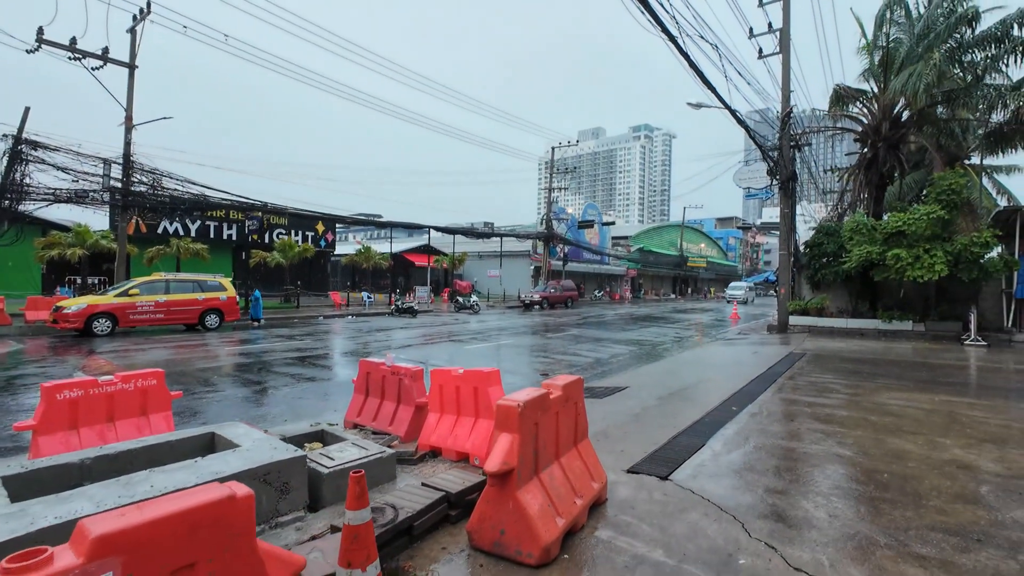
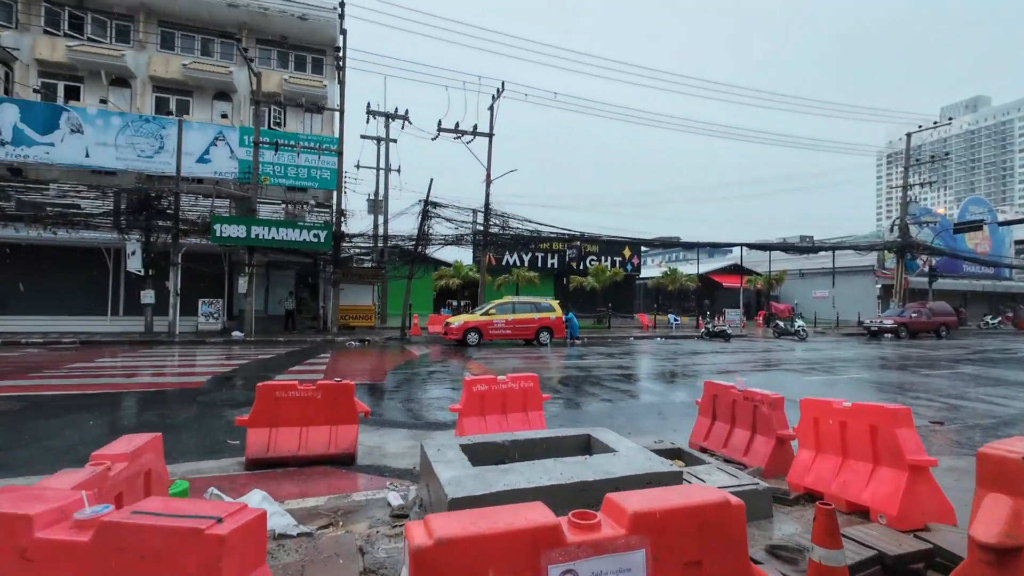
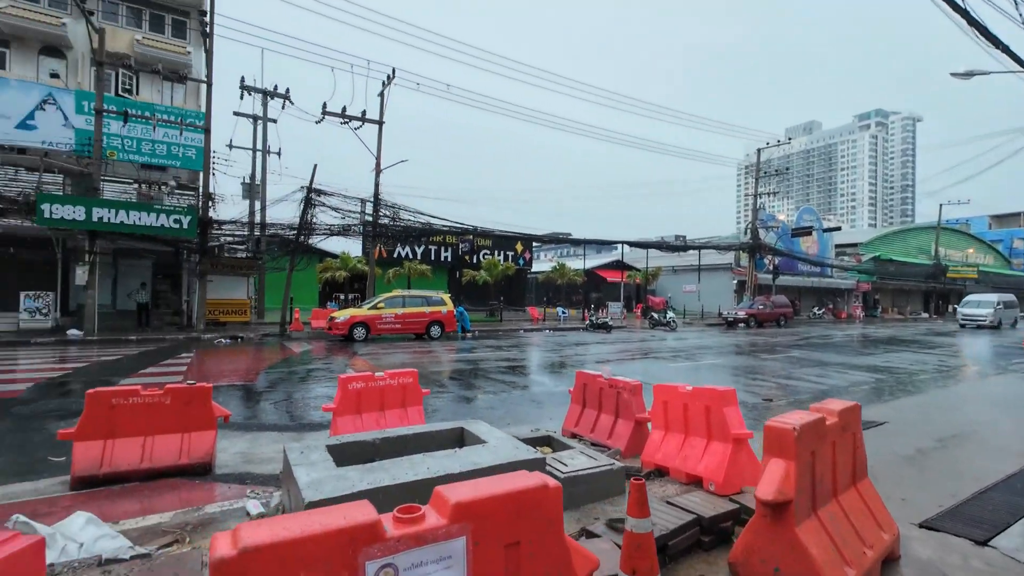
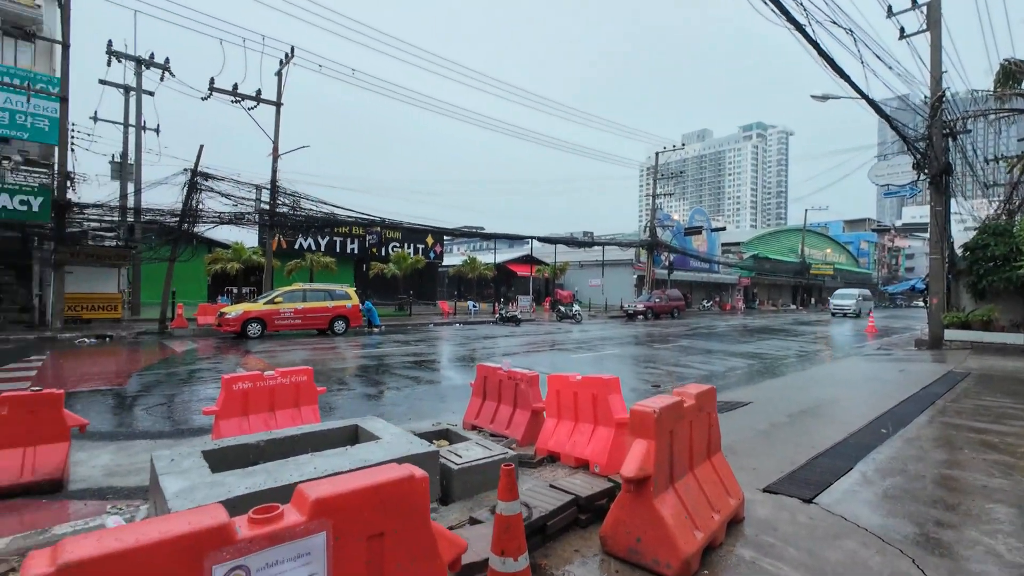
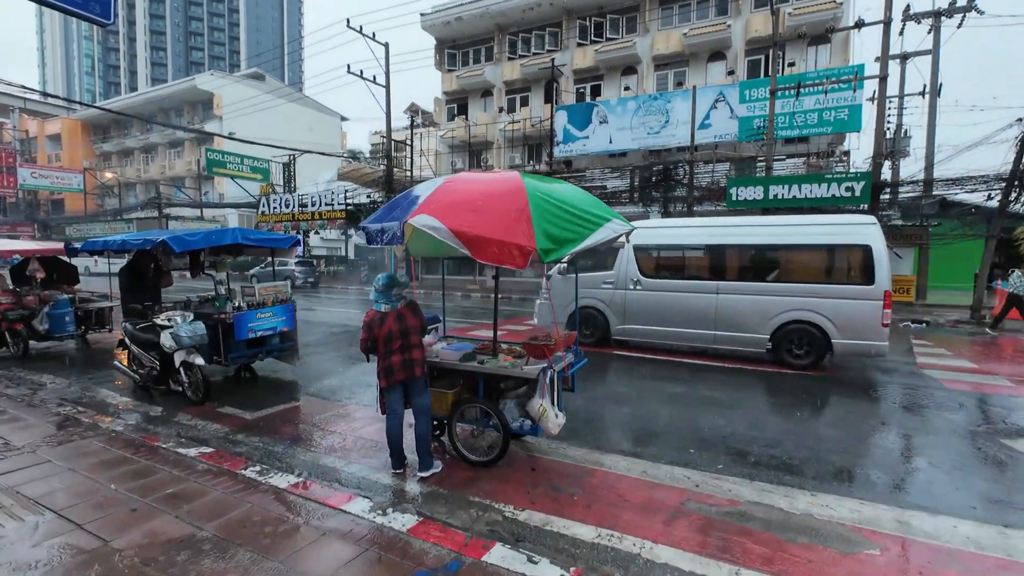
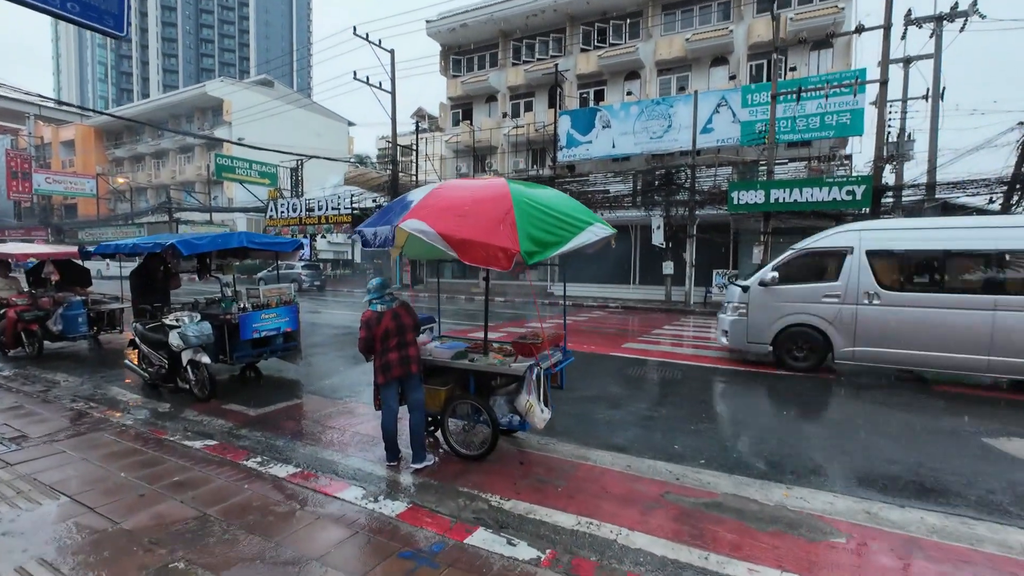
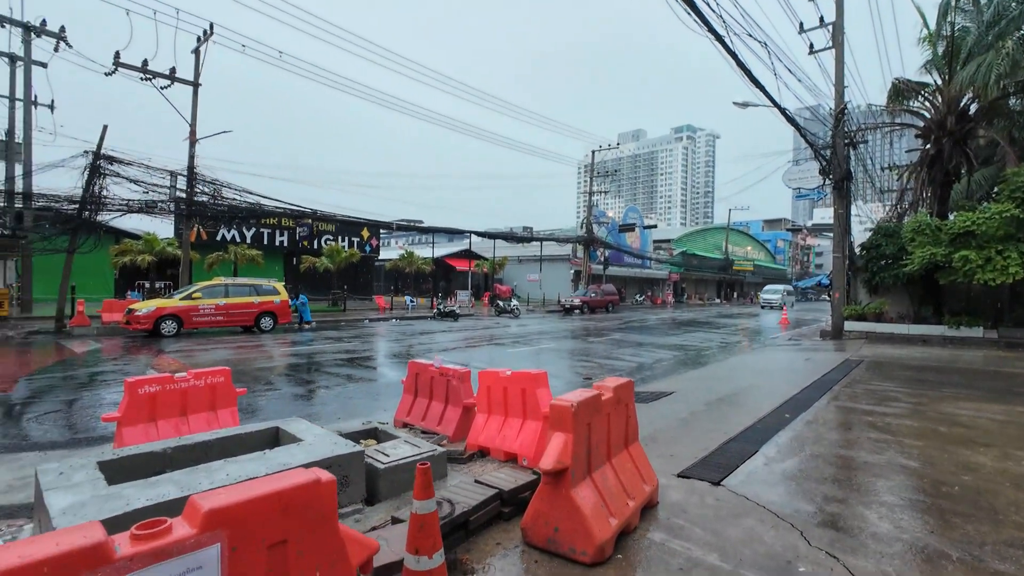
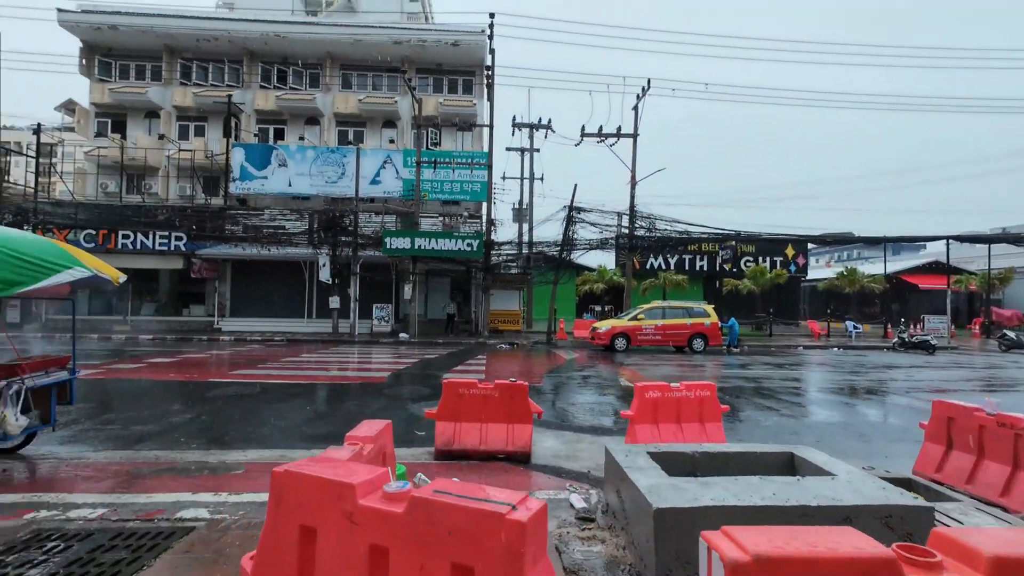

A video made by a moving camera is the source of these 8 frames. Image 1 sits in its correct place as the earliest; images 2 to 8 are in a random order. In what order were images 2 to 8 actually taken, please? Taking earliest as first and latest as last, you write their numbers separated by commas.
7, 4, 3, 2, 8, 6, 5
